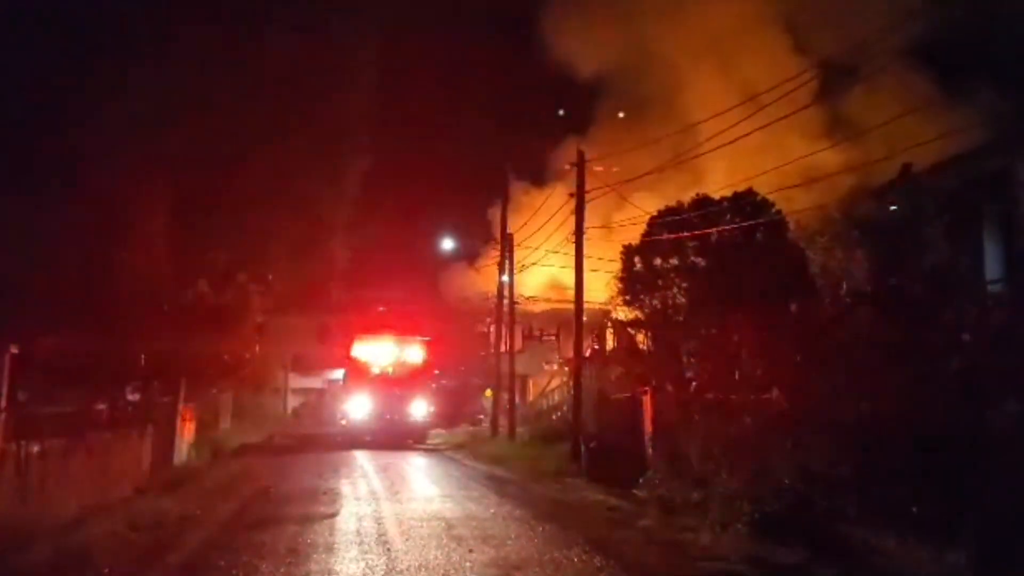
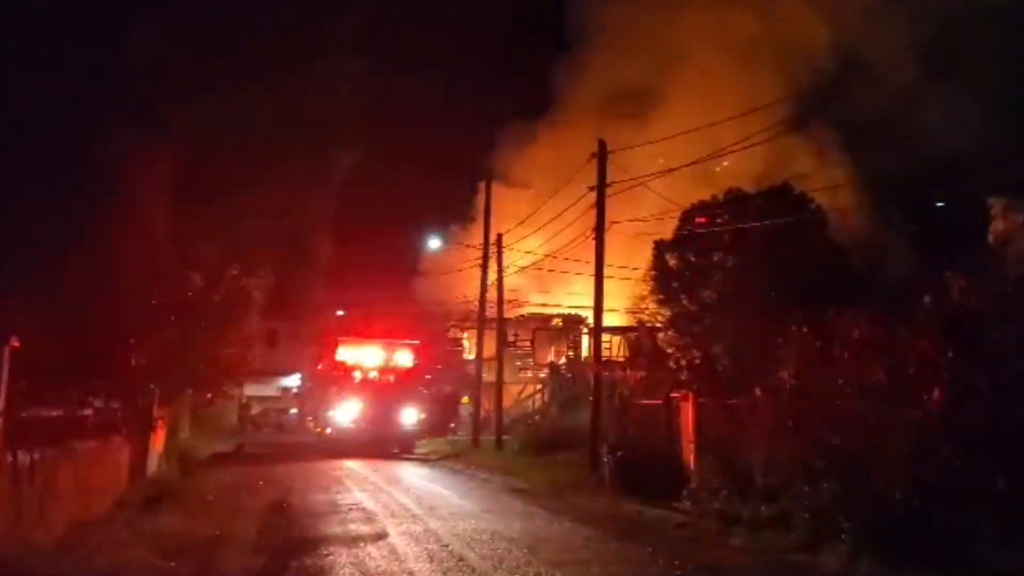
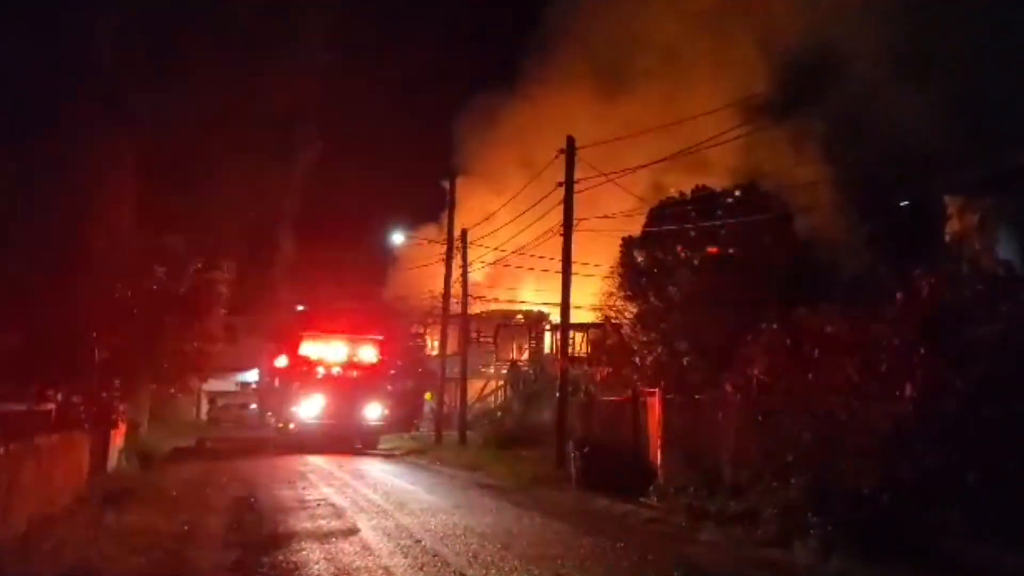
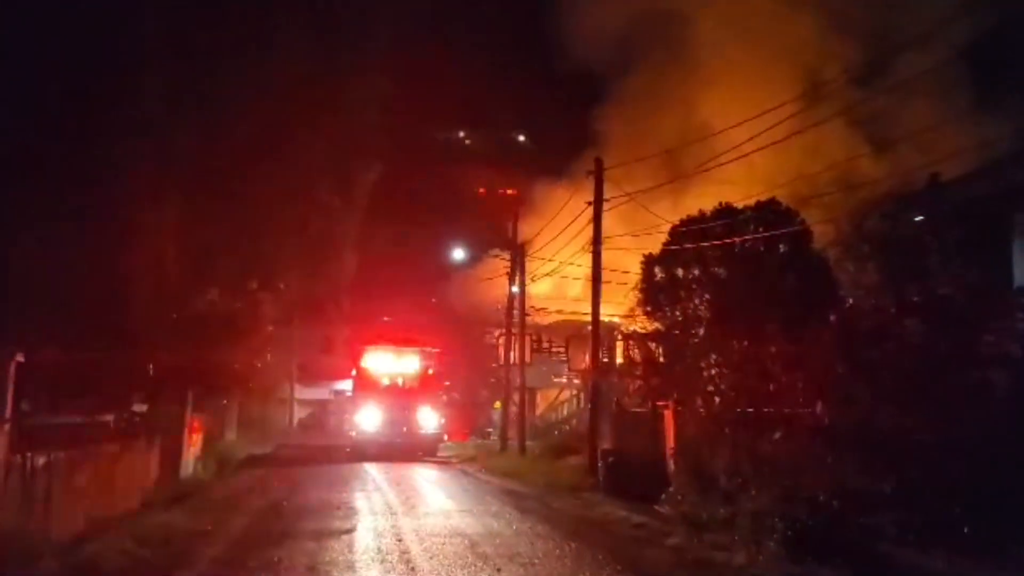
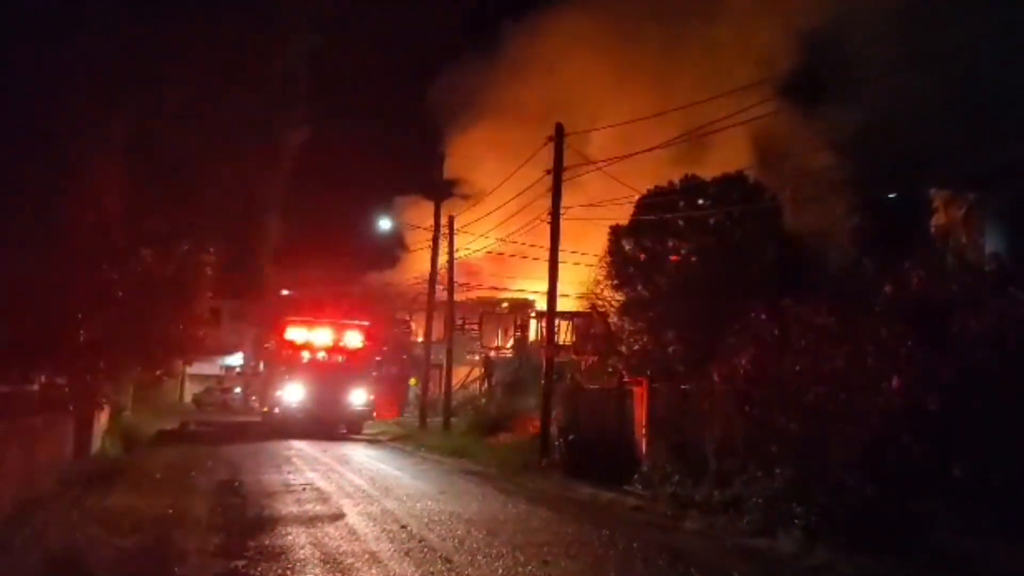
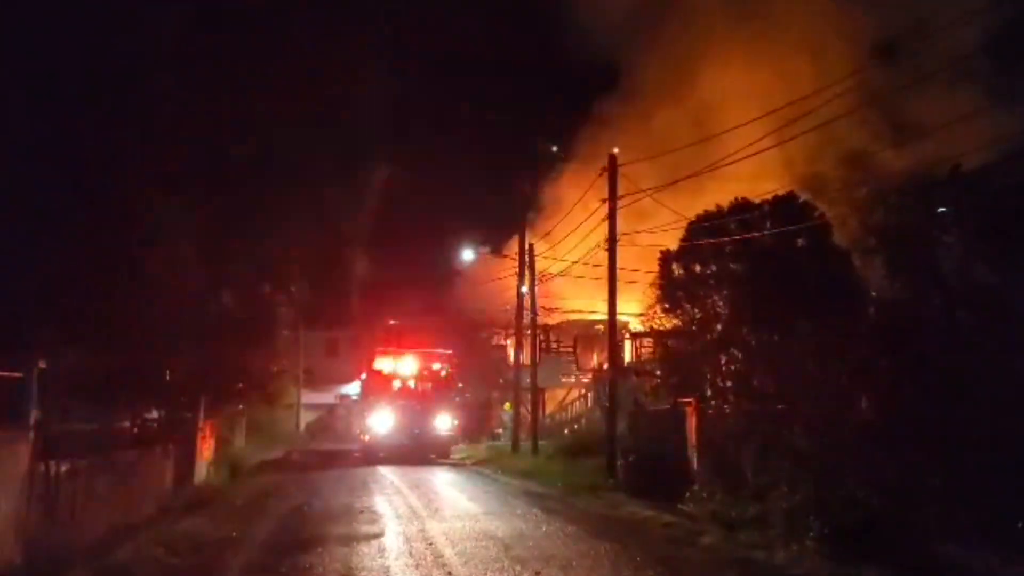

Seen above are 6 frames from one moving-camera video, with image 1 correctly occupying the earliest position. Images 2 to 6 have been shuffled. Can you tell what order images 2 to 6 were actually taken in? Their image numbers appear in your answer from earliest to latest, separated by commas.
4, 6, 2, 3, 5
